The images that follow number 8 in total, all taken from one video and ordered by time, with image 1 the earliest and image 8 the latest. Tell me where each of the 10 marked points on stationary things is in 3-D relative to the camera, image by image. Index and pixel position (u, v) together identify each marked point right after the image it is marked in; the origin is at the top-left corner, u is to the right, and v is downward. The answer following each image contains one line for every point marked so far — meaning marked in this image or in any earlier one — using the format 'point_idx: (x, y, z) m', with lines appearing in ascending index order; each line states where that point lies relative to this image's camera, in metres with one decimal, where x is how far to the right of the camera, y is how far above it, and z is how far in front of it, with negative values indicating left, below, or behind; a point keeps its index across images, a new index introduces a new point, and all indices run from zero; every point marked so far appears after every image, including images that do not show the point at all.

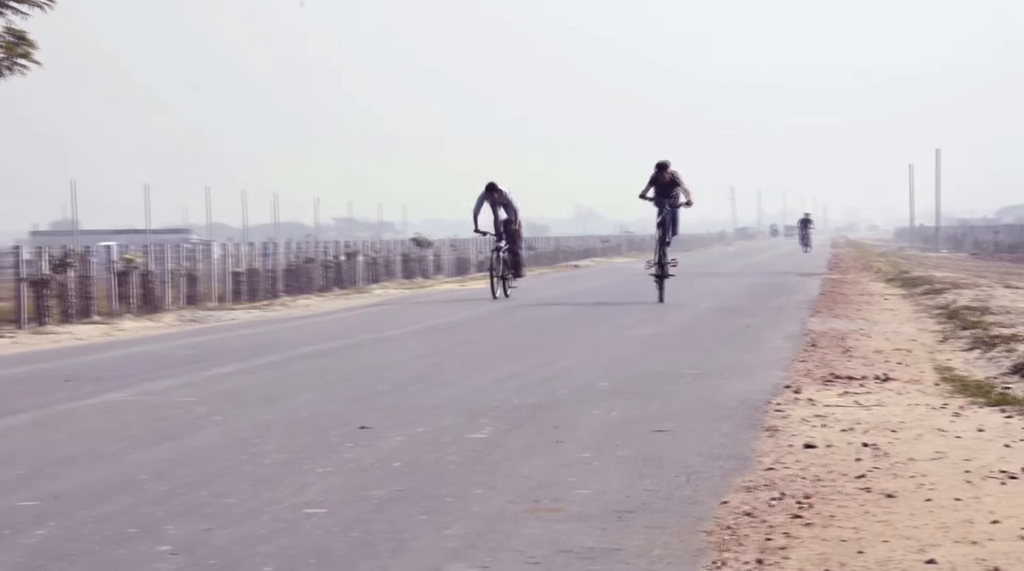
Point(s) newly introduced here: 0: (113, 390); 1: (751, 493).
0: (-2.8, -0.7, +9.6) m
1: (+1.3, -1.1, +6.5) m
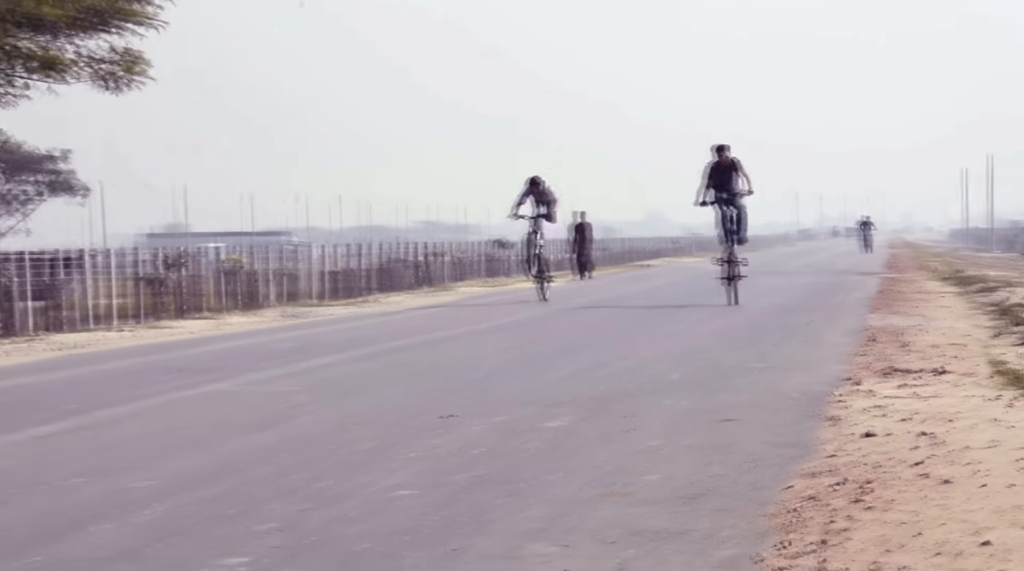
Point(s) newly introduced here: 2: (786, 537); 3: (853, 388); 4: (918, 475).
0: (-2.3, -0.7, +10.1) m
1: (+1.7, -1.1, +6.9) m
2: (+1.4, -1.3, +6.1) m
3: (+2.6, -0.7, +9.4) m
4: (+2.3, -1.0, +6.8) m
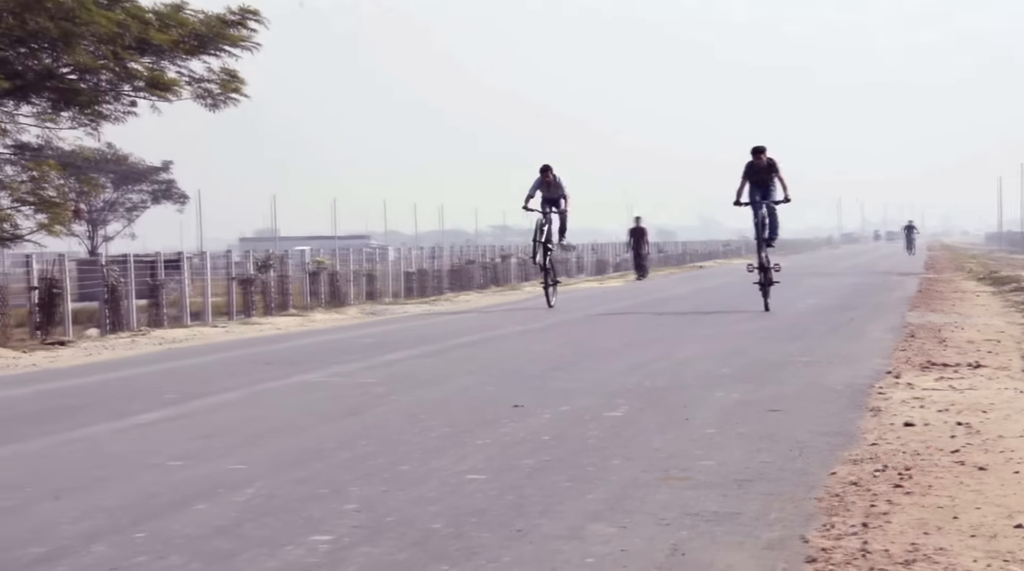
0: (-1.8, -0.7, +10.7) m
1: (+2.1, -1.1, +7.3) m
2: (+1.7, -1.3, +6.6) m
3: (+3.0, -0.7, +9.9) m
4: (+2.6, -1.0, +7.3) m
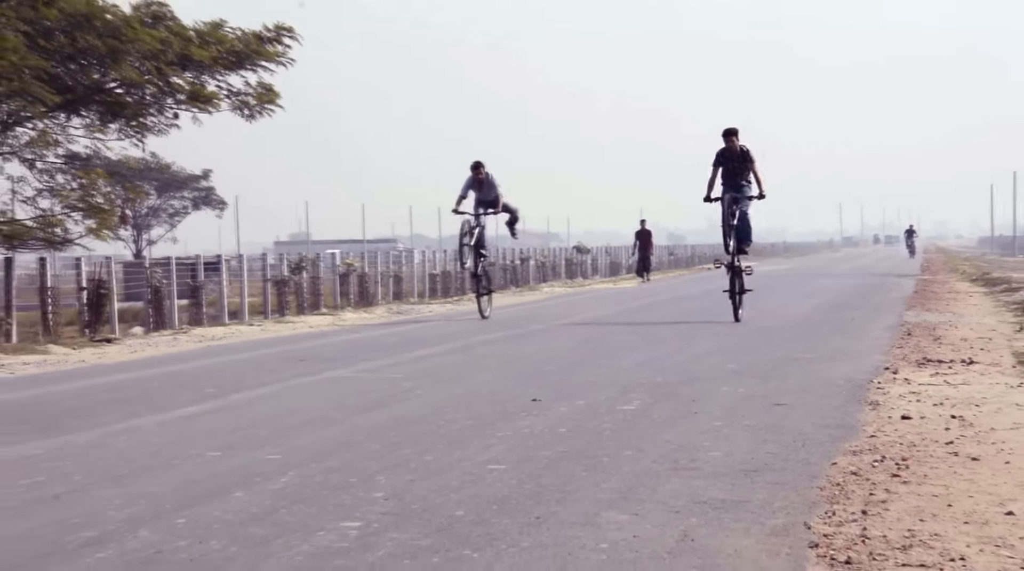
0: (-1.6, -0.7, +11.2) m
1: (+2.2, -1.1, +7.7) m
2: (+1.8, -1.3, +7.0) m
3: (+3.2, -0.8, +10.3) m
4: (+2.7, -1.0, +7.7) m
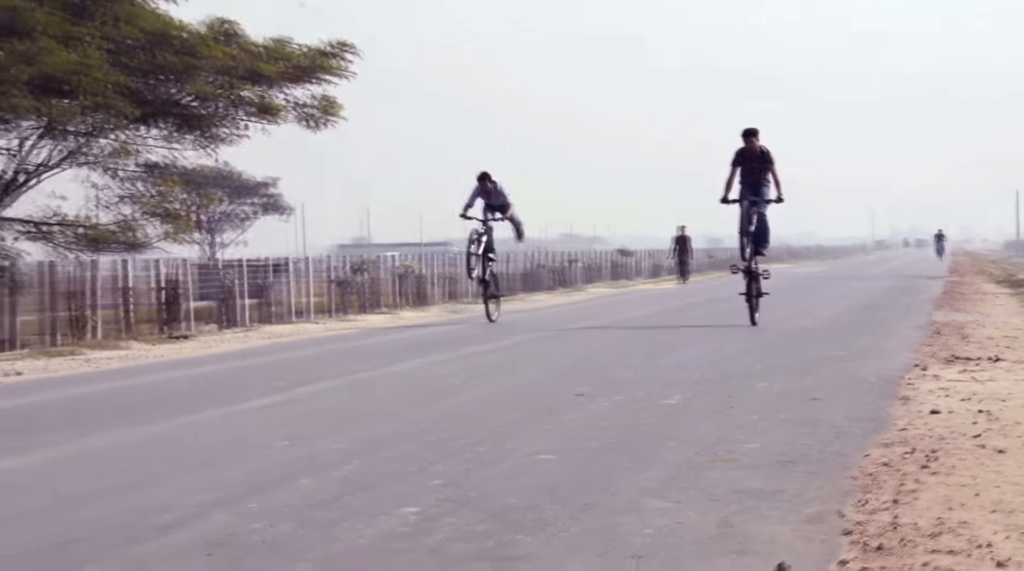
0: (-1.2, -0.7, +11.6) m
1: (+2.5, -1.1, +8.1) m
2: (+2.1, -1.3, +7.4) m
3: (+3.6, -0.8, +10.6) m
4: (+3.1, -1.1, +8.0) m
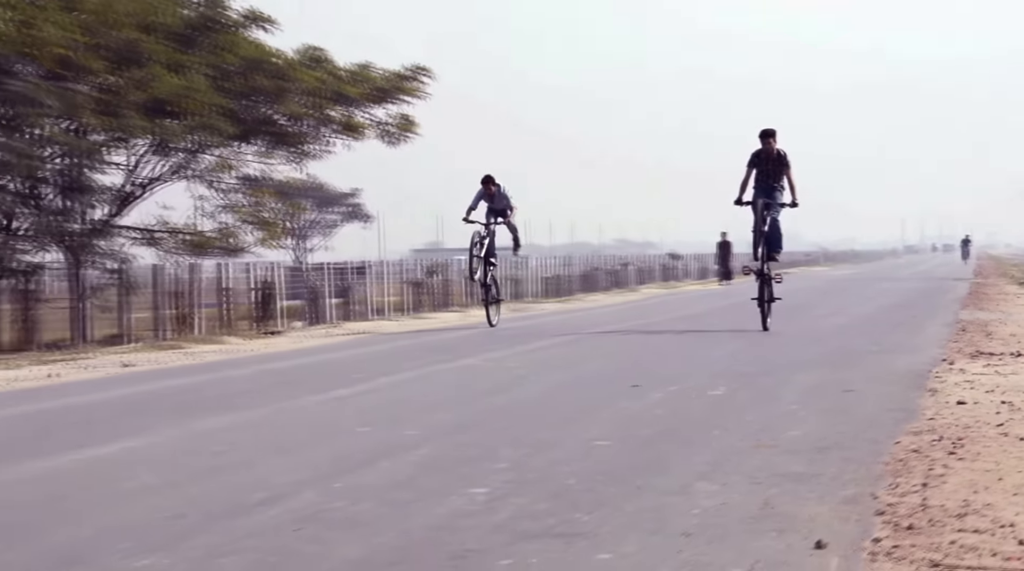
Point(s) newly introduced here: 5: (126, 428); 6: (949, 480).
0: (-0.7, -0.8, +12.4) m
1: (+2.9, -1.1, +8.8) m
2: (+2.5, -1.3, +8.1) m
3: (+4.1, -0.8, +11.2) m
4: (+3.5, -1.1, +8.7) m
5: (-3.0, -1.1, +9.4) m
6: (+2.9, -1.3, +8.0) m
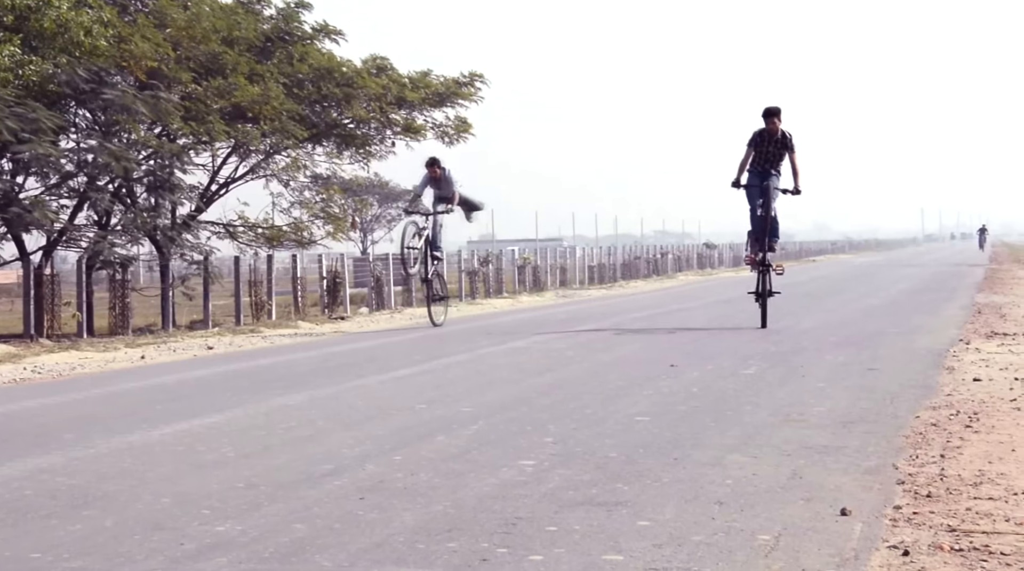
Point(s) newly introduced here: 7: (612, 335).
0: (-0.2, -0.7, +13.2) m
1: (+3.3, -1.0, +9.4) m
2: (+2.9, -1.2, +8.7) m
3: (+4.5, -0.7, +11.8) m
4: (+3.8, -1.0, +9.3) m
5: (-2.6, -1.0, +10.2) m
6: (+3.2, -1.2, +8.6) m
7: (+1.1, -0.6, +13.7) m
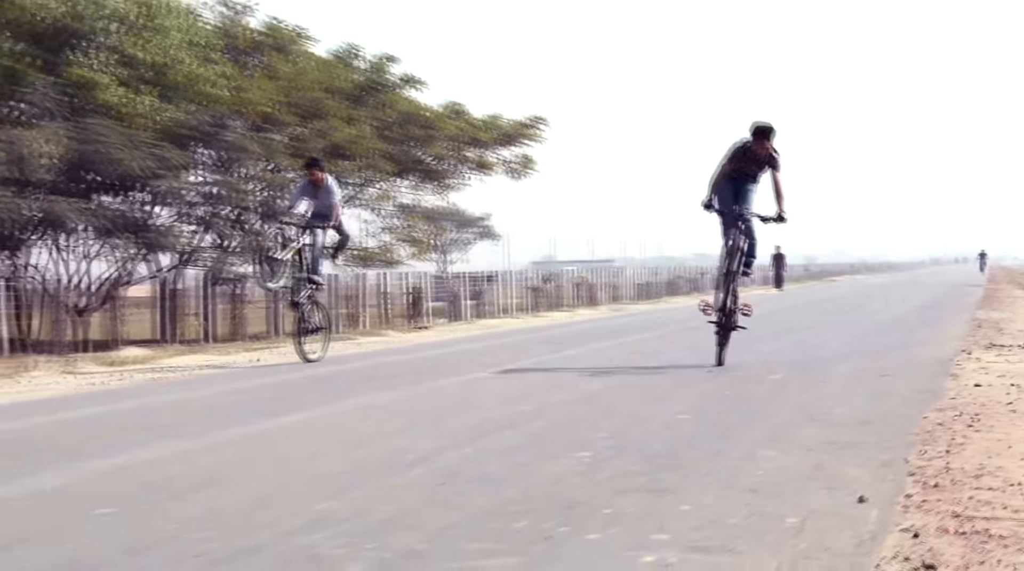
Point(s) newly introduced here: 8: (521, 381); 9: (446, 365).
0: (+0.5, -0.9, +14.6) m
1: (+3.8, -1.1, +10.7) m
2: (+3.4, -1.3, +10.0) m
3: (+5.1, -0.9, +13.1) m
4: (+4.4, -1.1, +10.6) m
5: (-2.0, -1.2, +11.7) m
6: (+3.7, -1.3, +9.9) m
7: (+1.8, -0.8, +15.0) m
8: (+0.1, -1.0, +12.6) m
9: (-0.8, -0.9, +13.9) m
